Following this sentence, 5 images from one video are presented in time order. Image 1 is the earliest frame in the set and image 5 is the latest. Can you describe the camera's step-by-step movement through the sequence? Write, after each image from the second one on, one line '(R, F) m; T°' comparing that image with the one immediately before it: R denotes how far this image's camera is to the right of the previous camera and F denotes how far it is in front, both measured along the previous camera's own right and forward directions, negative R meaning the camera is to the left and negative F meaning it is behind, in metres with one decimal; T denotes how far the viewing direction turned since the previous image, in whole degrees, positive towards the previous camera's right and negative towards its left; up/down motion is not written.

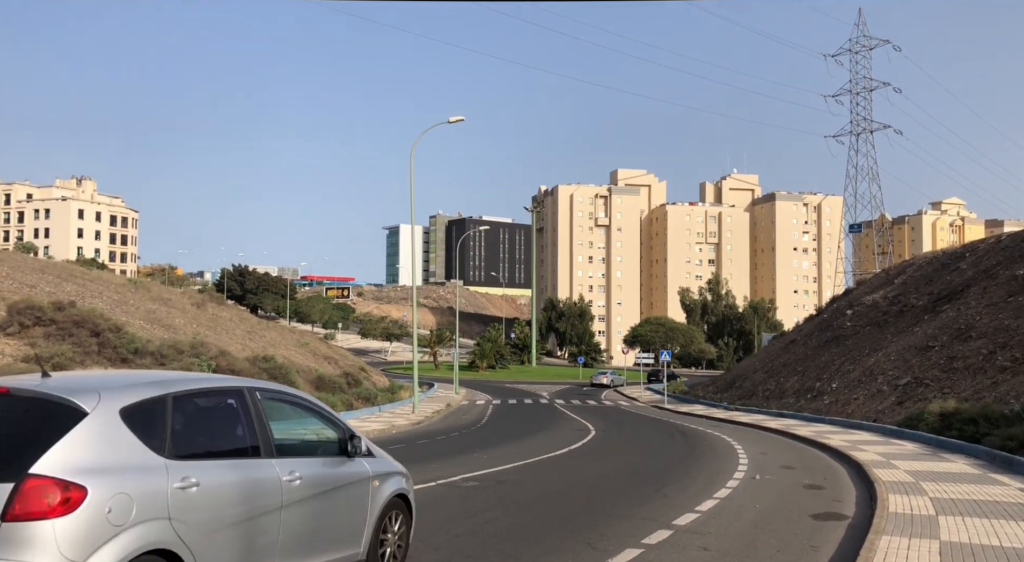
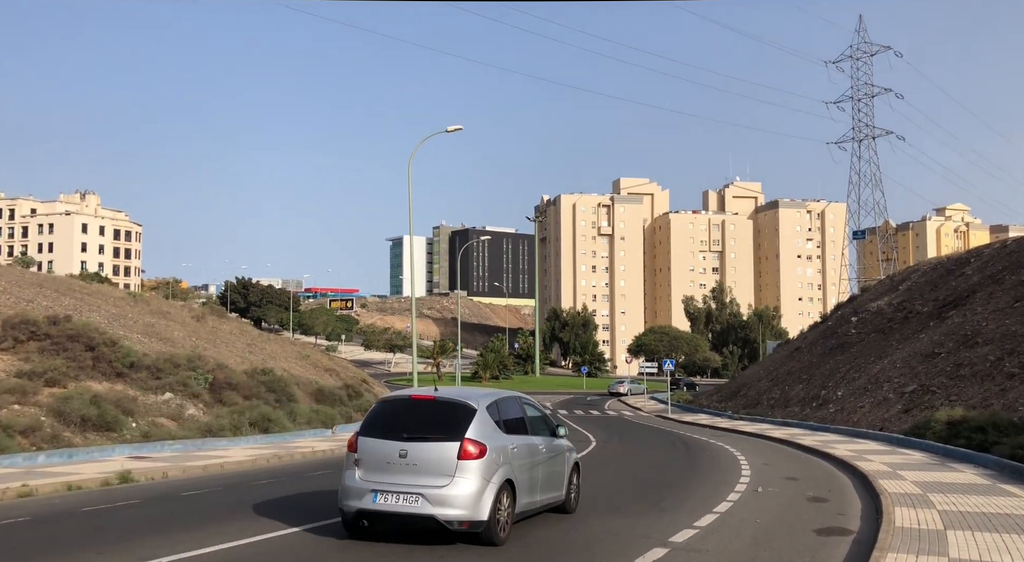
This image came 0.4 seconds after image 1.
(+0.2, +0.3) m; 0°
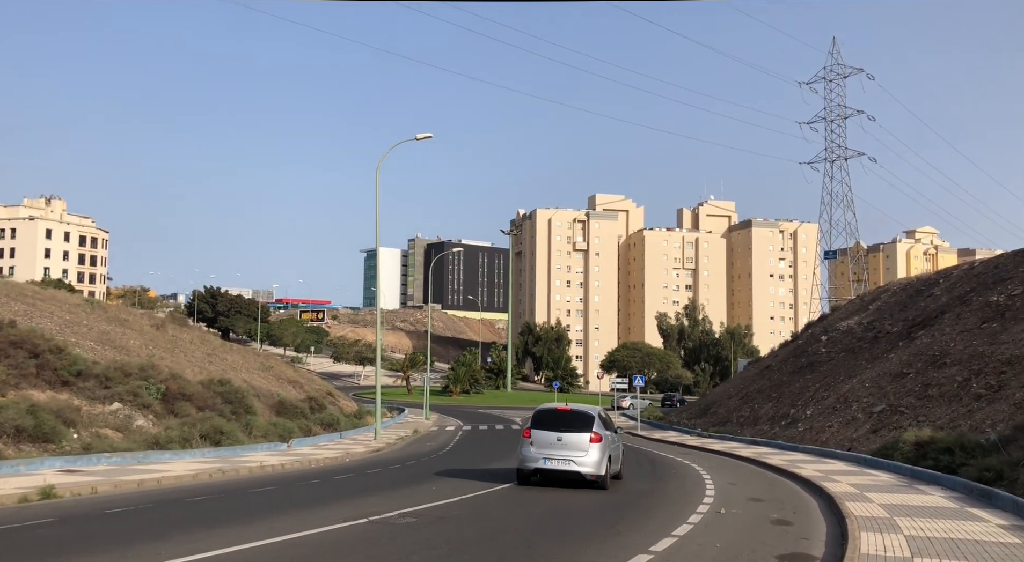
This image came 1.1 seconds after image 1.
(+0.3, +0.7) m; +2°
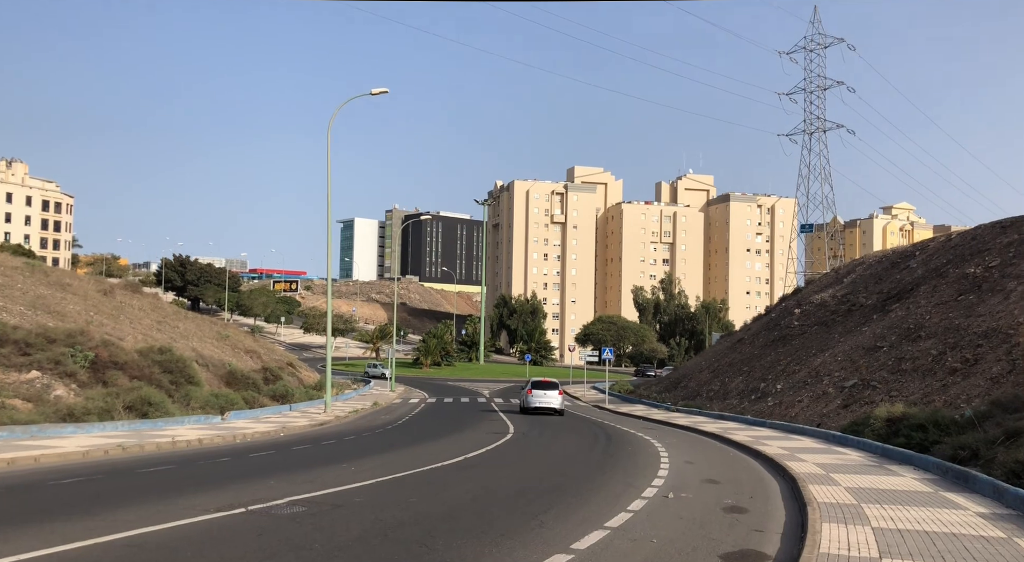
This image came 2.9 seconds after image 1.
(+0.7, +1.7) m; +1°
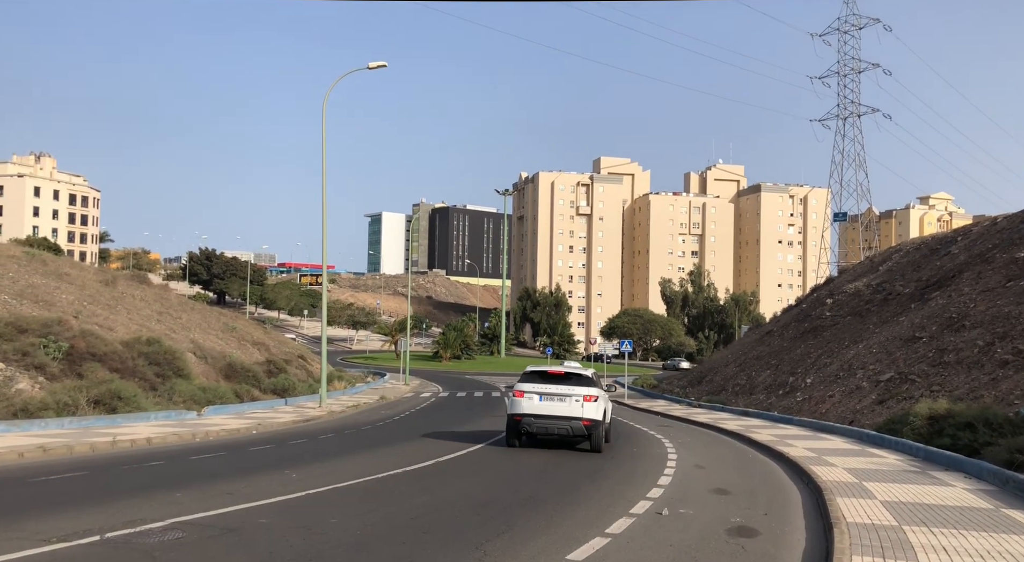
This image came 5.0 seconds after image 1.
(+0.7, +2.2) m; -2°
